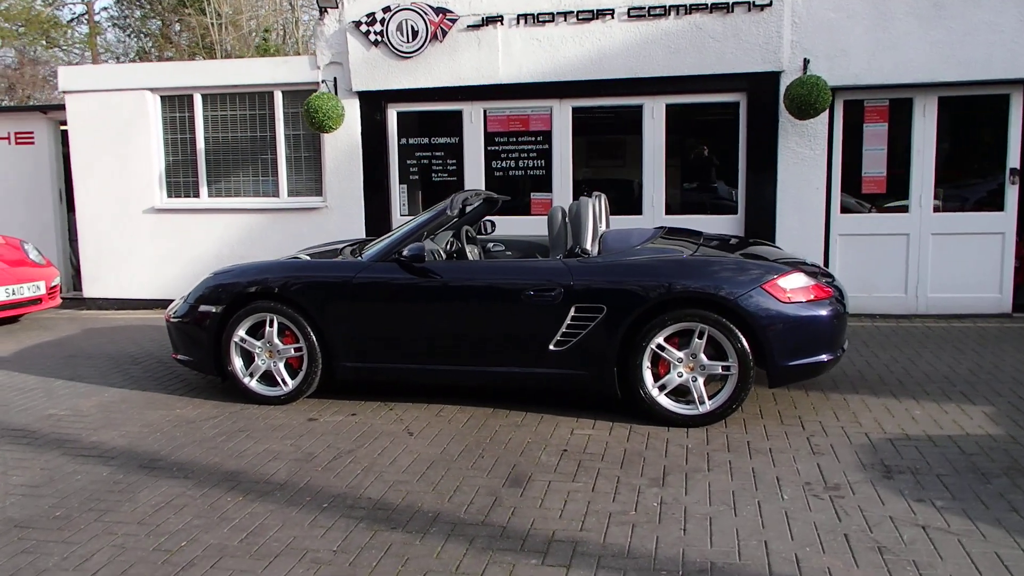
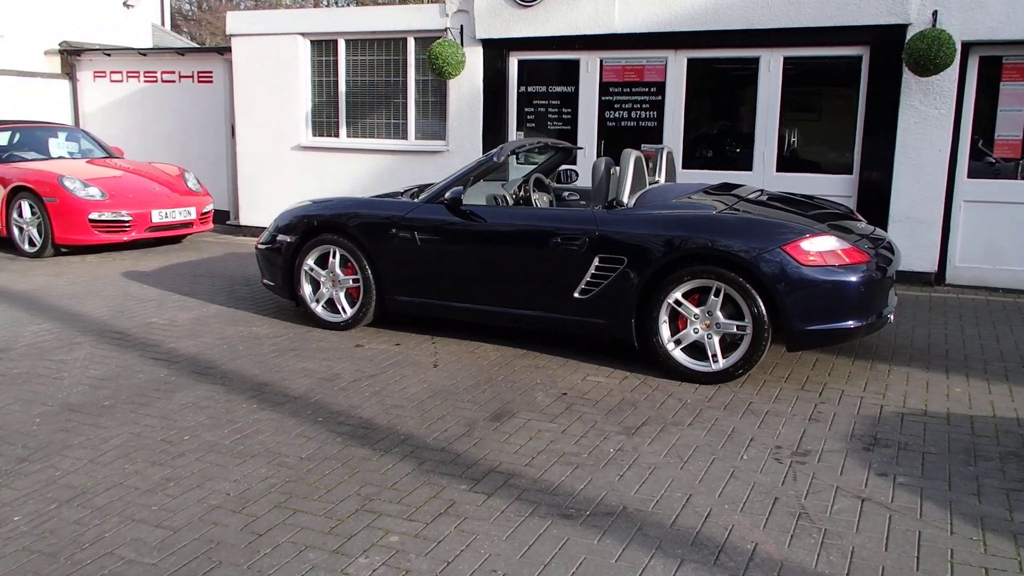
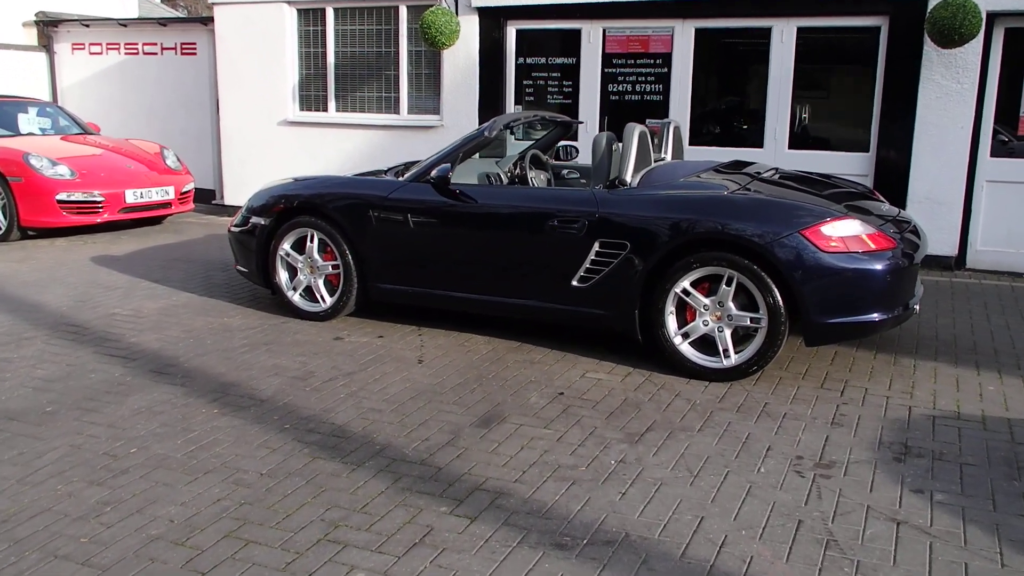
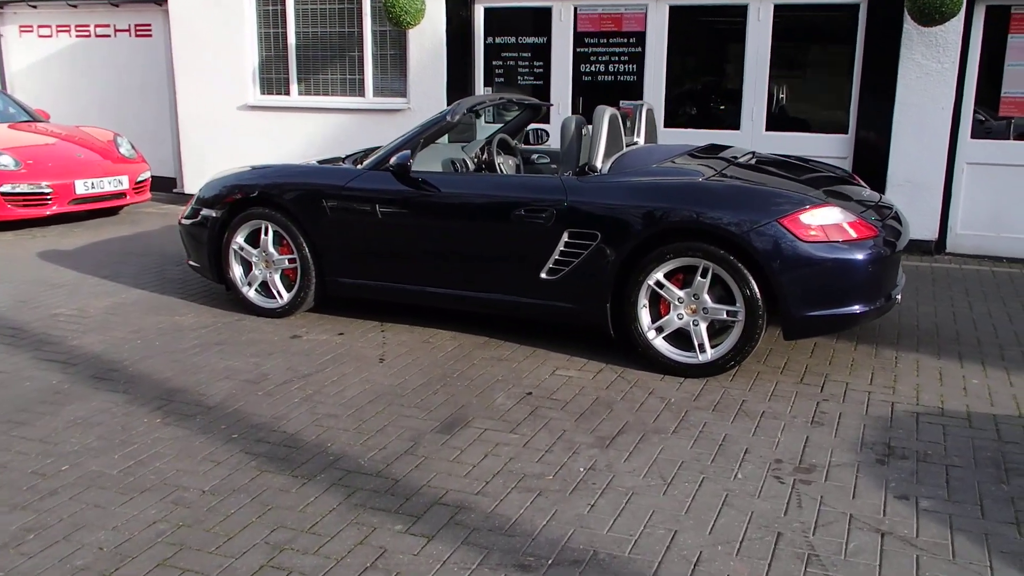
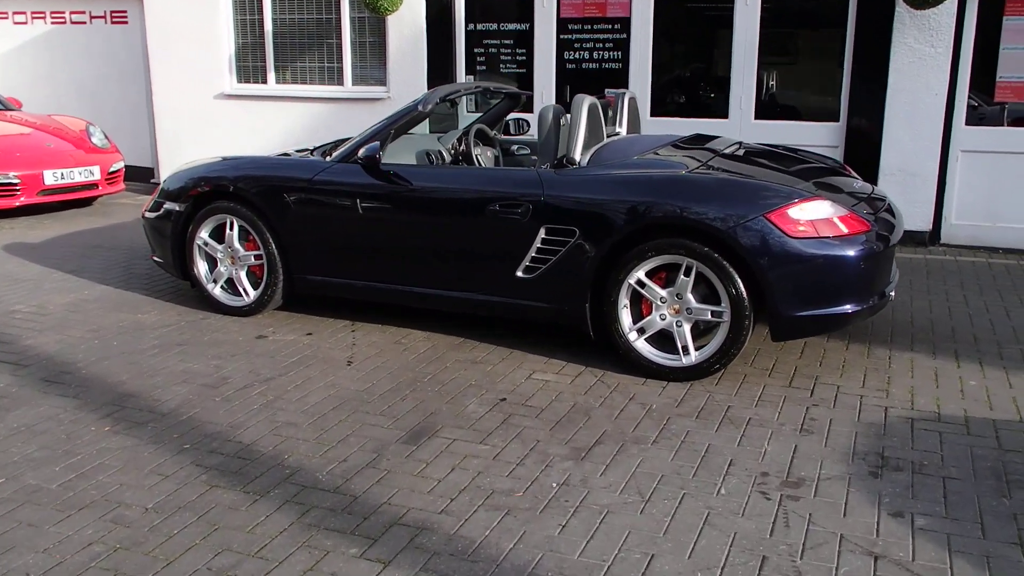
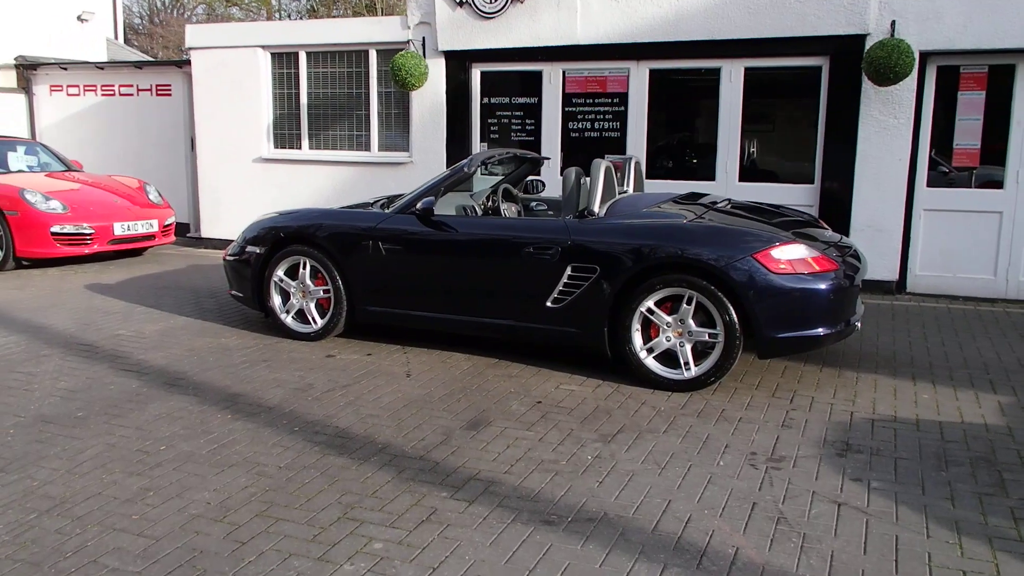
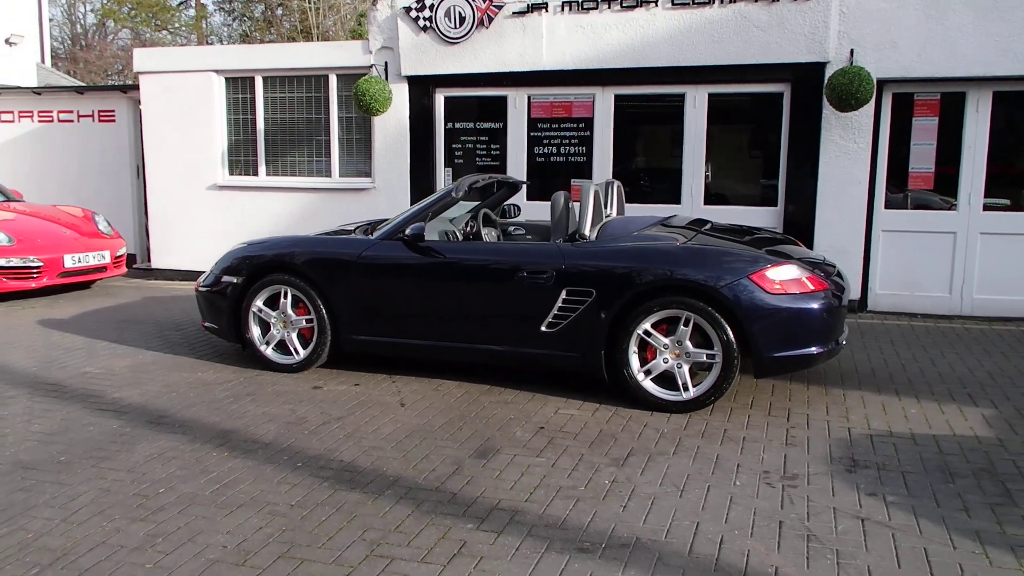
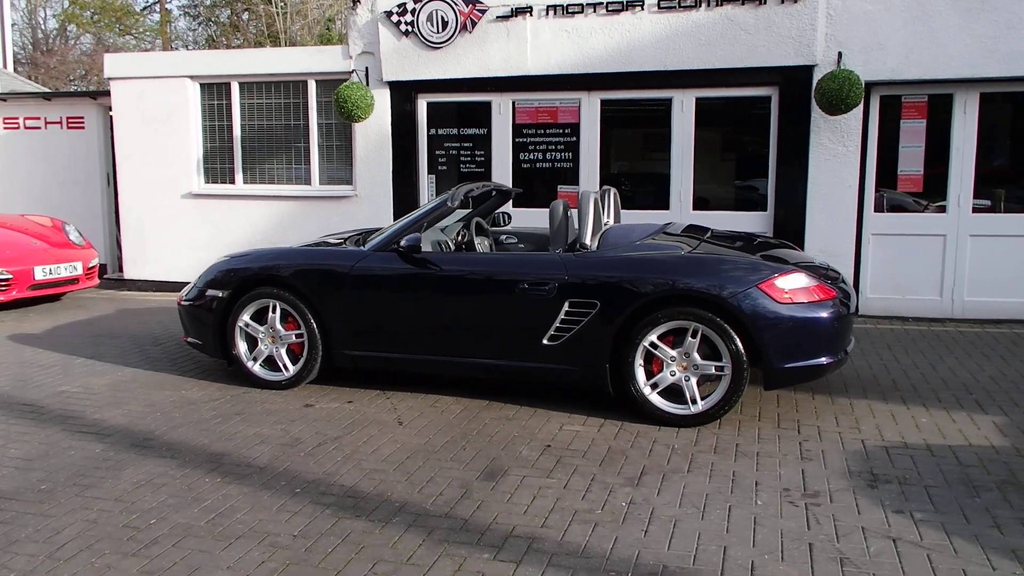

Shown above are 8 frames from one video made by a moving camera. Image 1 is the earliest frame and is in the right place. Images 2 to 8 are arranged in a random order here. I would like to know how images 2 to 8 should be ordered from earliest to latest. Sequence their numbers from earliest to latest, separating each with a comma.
8, 7, 6, 2, 3, 4, 5
